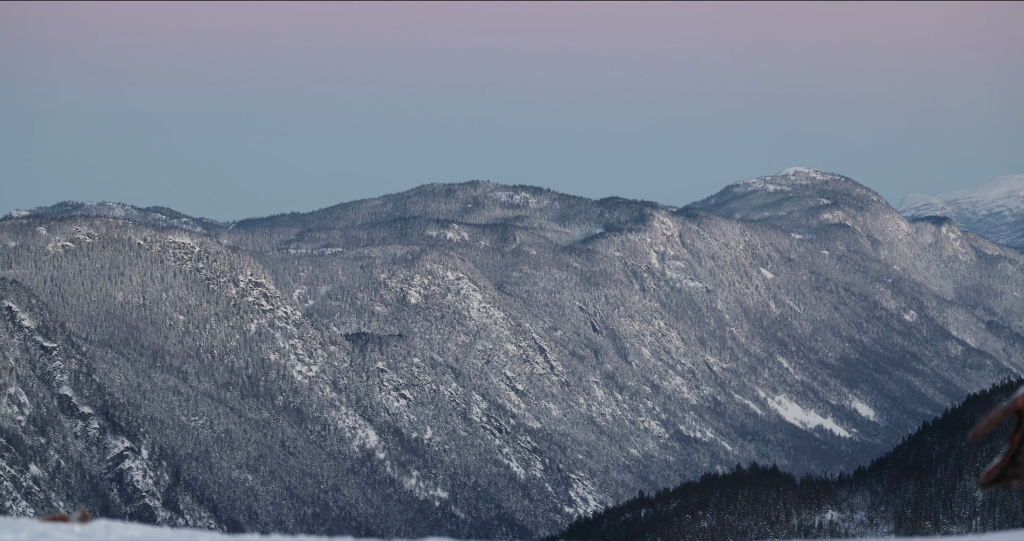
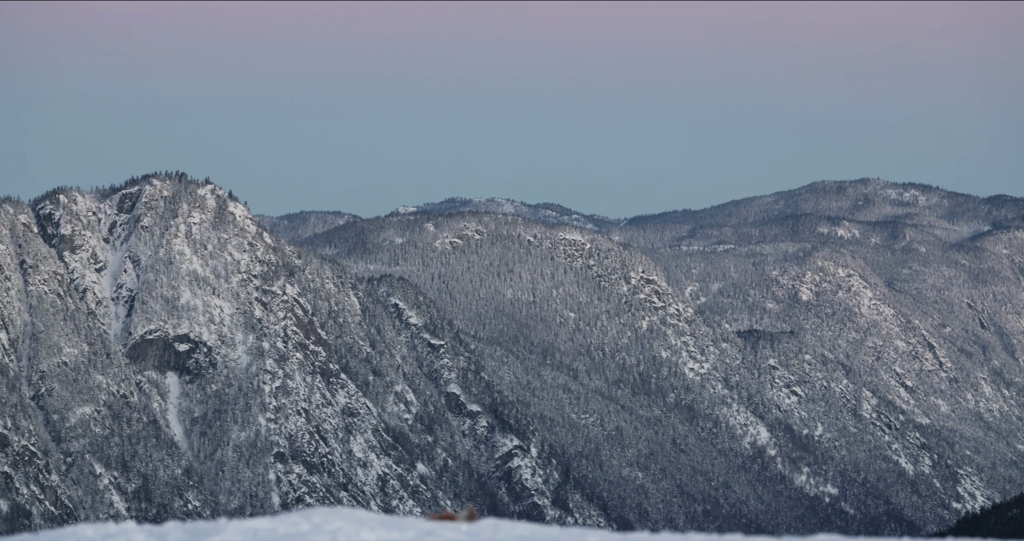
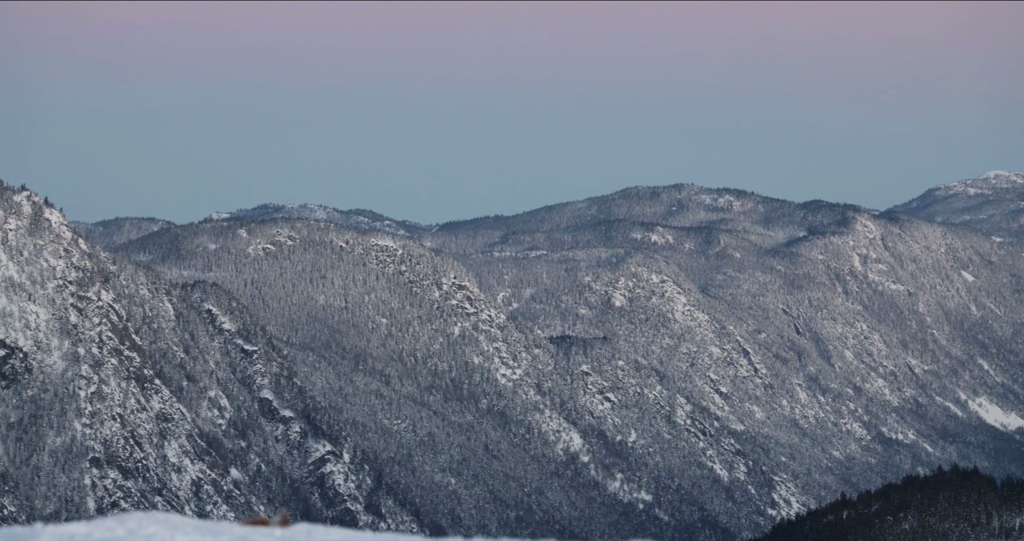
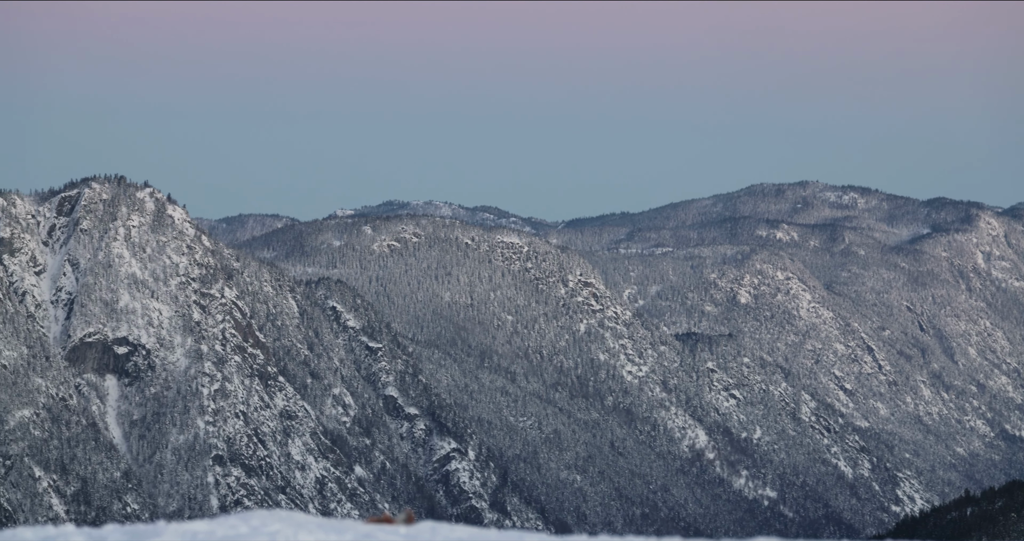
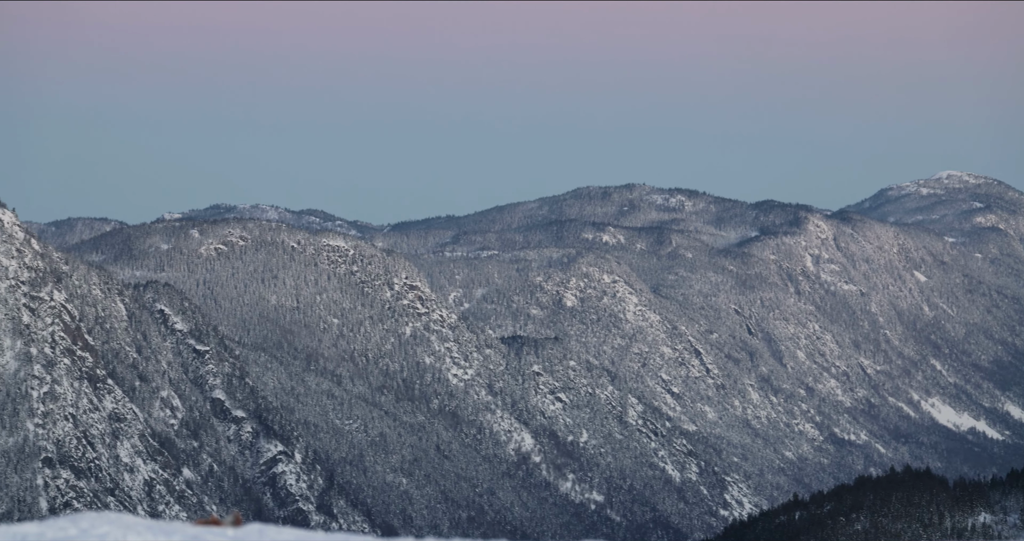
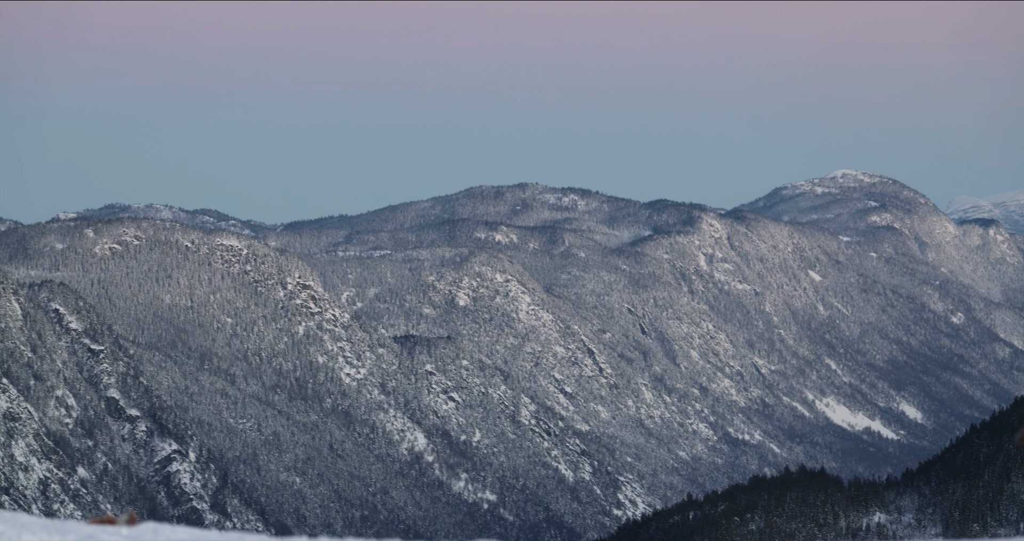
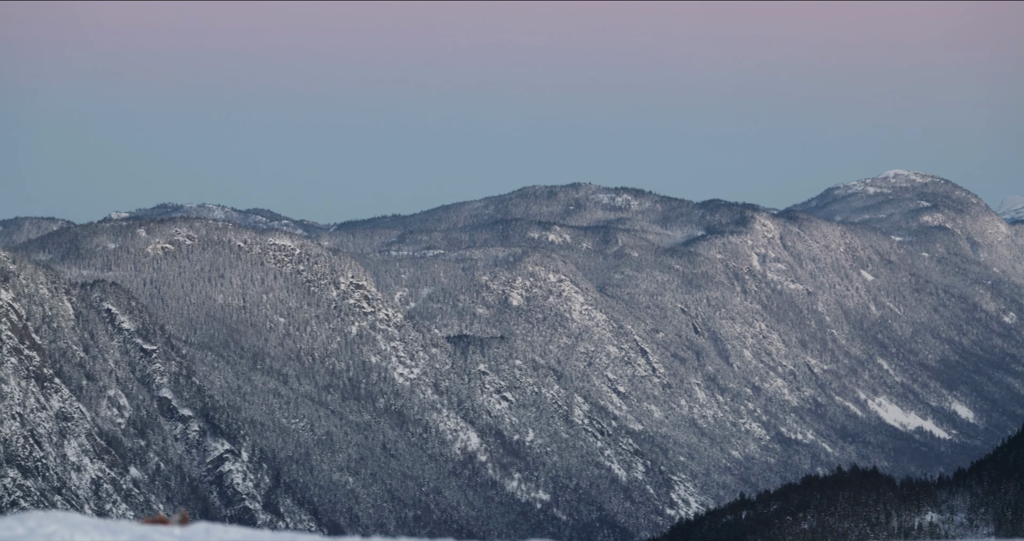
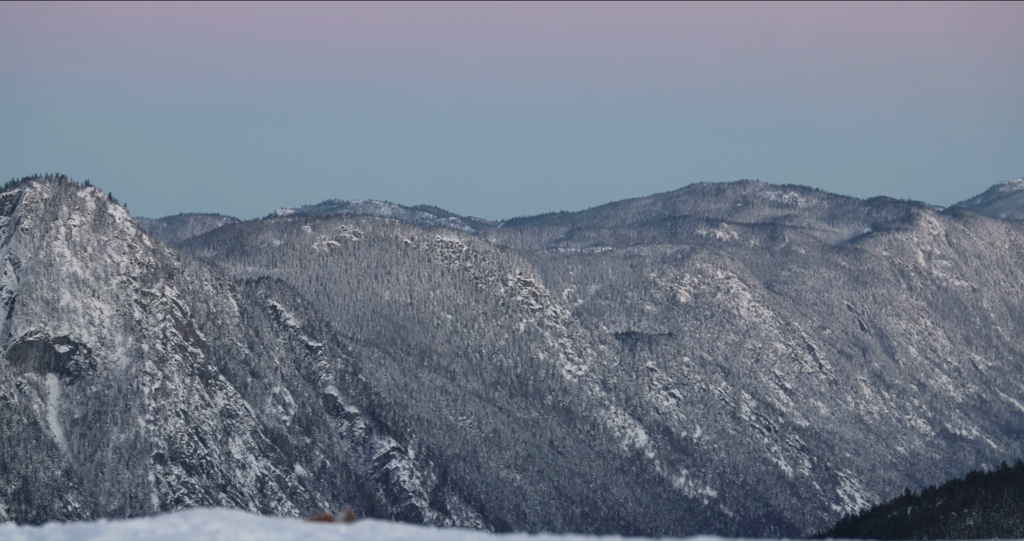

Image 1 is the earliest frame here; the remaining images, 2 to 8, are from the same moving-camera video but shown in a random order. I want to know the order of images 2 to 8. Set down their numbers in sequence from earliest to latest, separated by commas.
6, 7, 5, 3, 8, 4, 2
